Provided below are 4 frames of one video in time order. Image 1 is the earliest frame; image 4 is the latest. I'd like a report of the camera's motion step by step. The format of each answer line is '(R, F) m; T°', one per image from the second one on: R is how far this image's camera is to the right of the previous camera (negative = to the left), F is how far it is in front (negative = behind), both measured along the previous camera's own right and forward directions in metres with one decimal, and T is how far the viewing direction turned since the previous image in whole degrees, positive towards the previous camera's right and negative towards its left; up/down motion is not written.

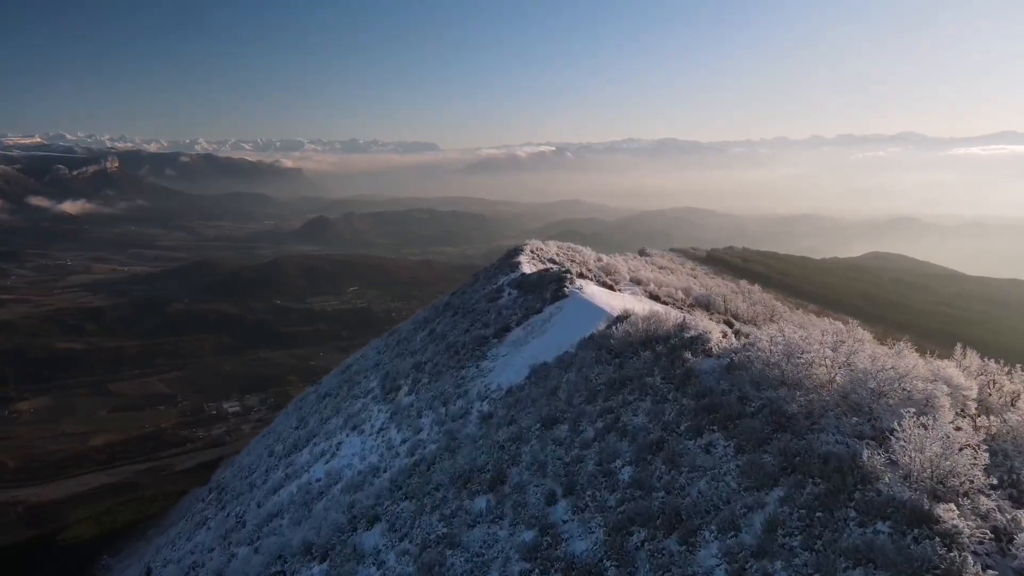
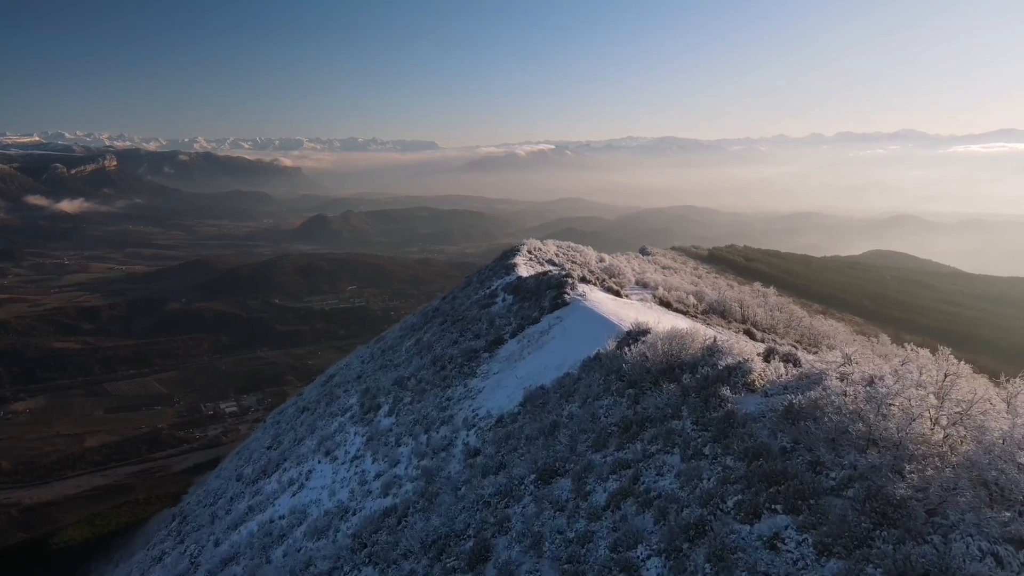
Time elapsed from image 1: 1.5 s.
(+0.1, +1.6) m; 0°
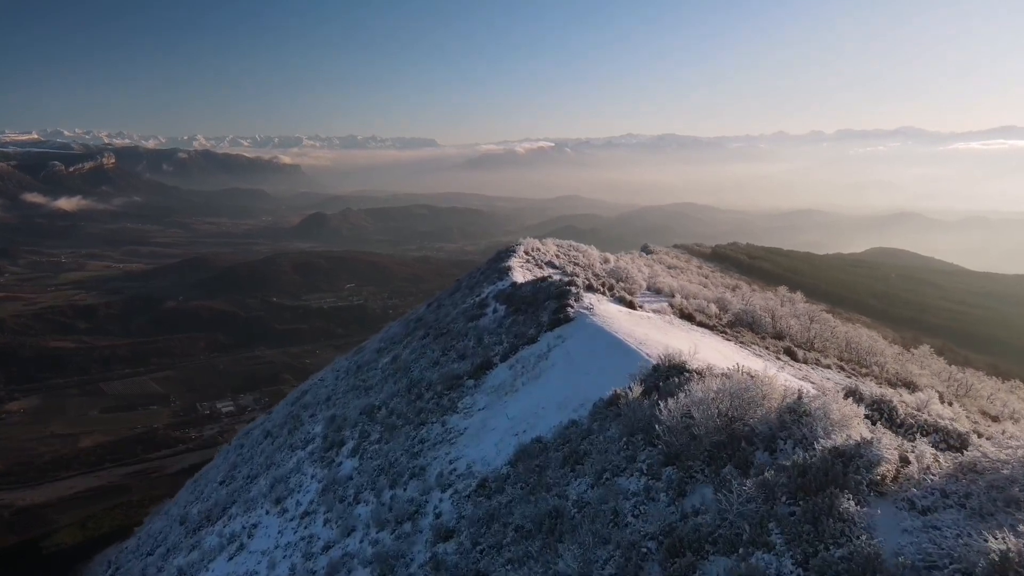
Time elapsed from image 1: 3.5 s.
(+0.2, +2.2) m; 0°
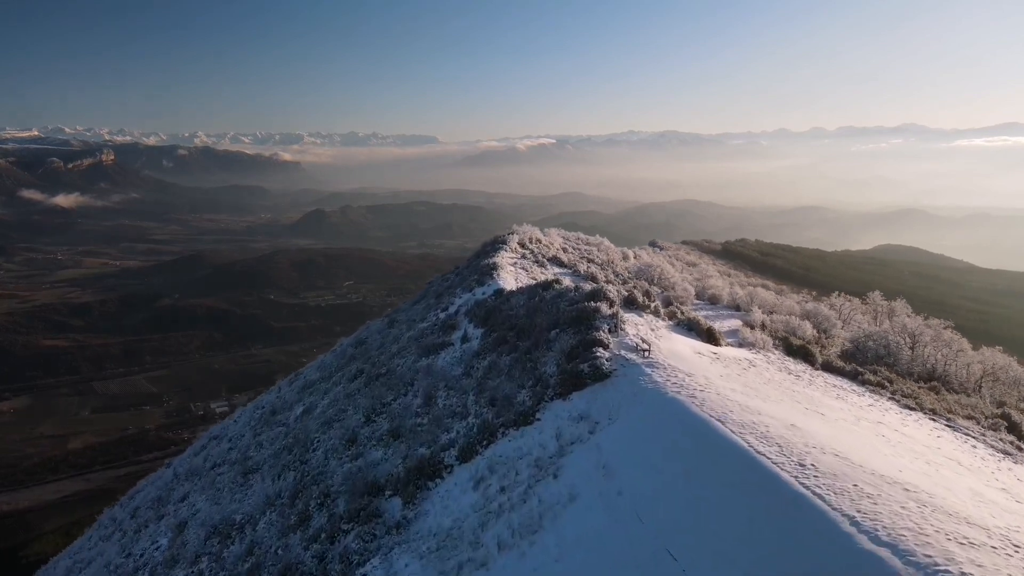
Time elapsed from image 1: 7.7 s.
(+0.3, +5.1) m; 0°
